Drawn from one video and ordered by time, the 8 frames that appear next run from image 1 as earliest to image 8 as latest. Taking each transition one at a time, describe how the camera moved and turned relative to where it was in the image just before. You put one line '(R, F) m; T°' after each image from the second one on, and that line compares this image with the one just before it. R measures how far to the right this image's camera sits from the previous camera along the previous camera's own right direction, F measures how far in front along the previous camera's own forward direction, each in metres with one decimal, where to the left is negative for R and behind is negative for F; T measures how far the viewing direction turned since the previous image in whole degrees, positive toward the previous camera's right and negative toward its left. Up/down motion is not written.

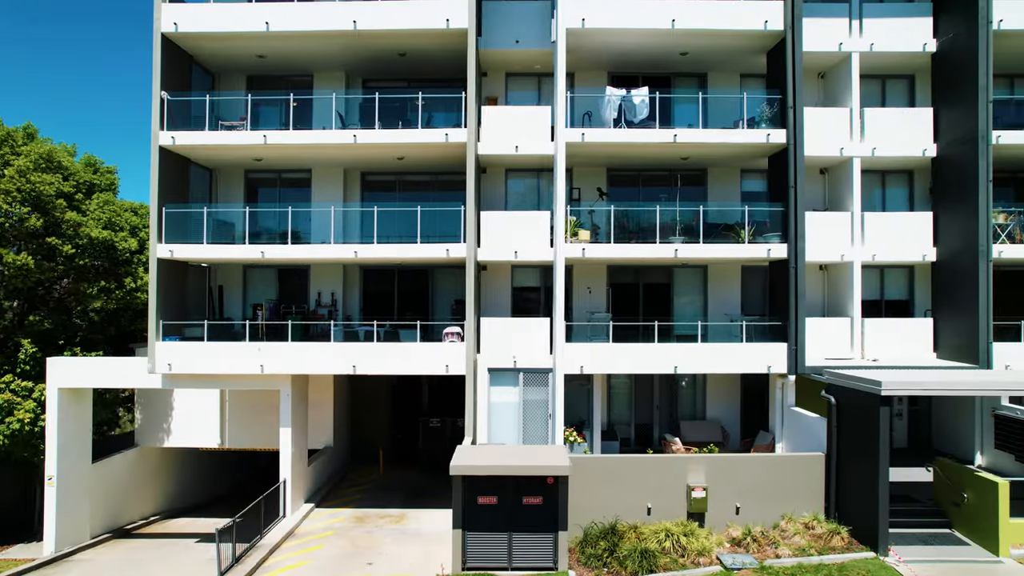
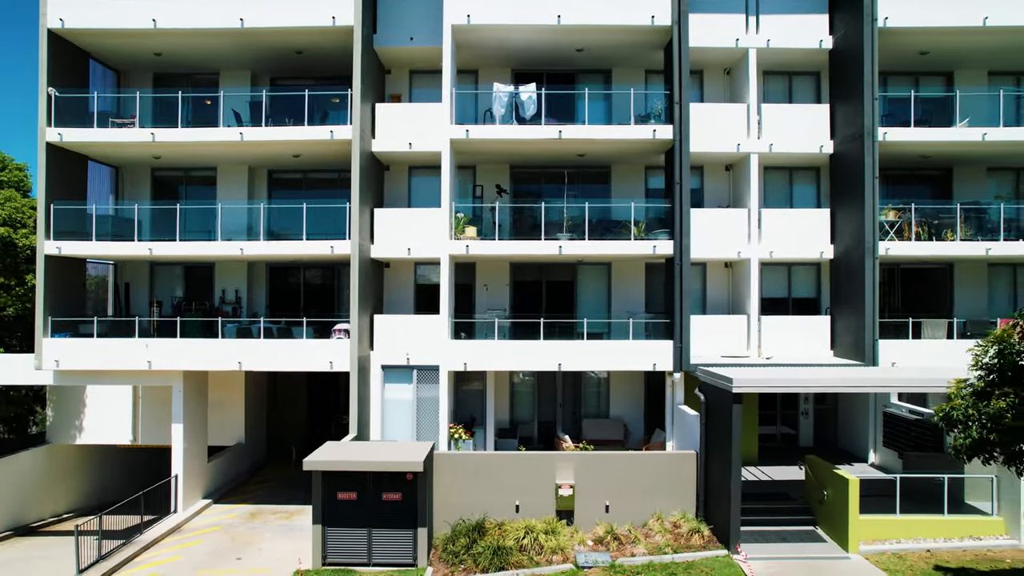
(+2.8, 0.0) m; 0°
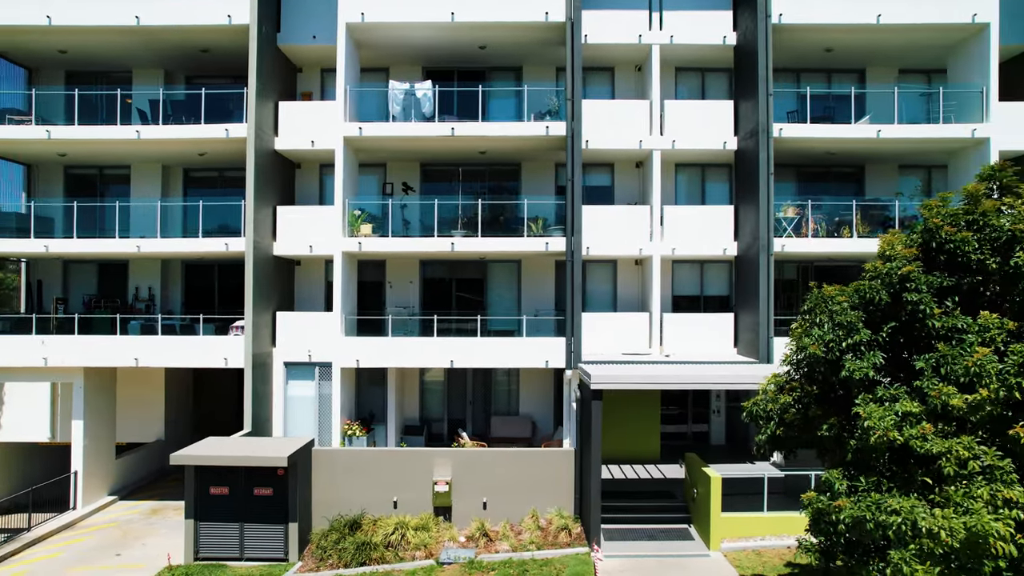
(+2.6, 0.0) m; 0°
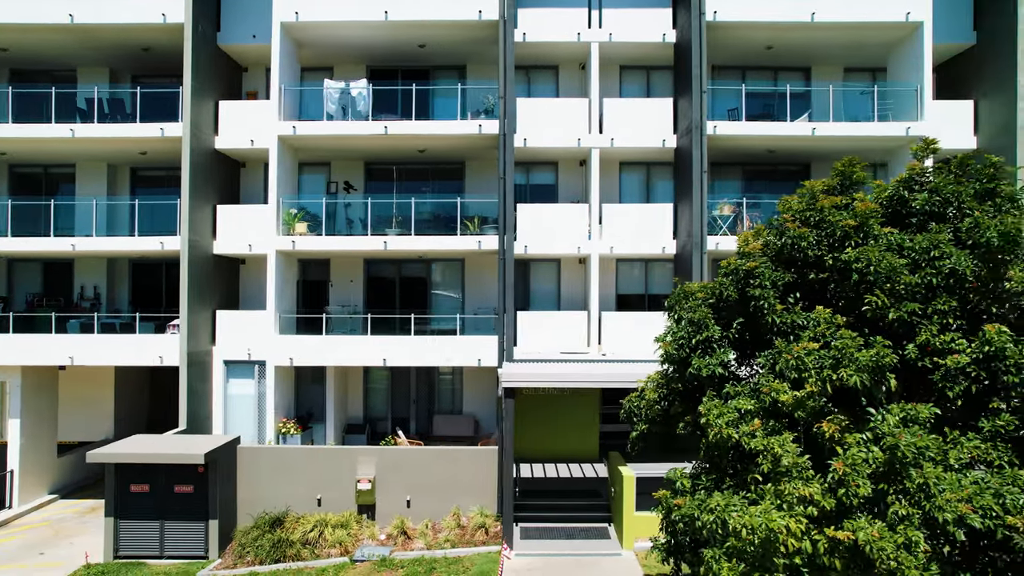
(+1.6, 0.0) m; 0°
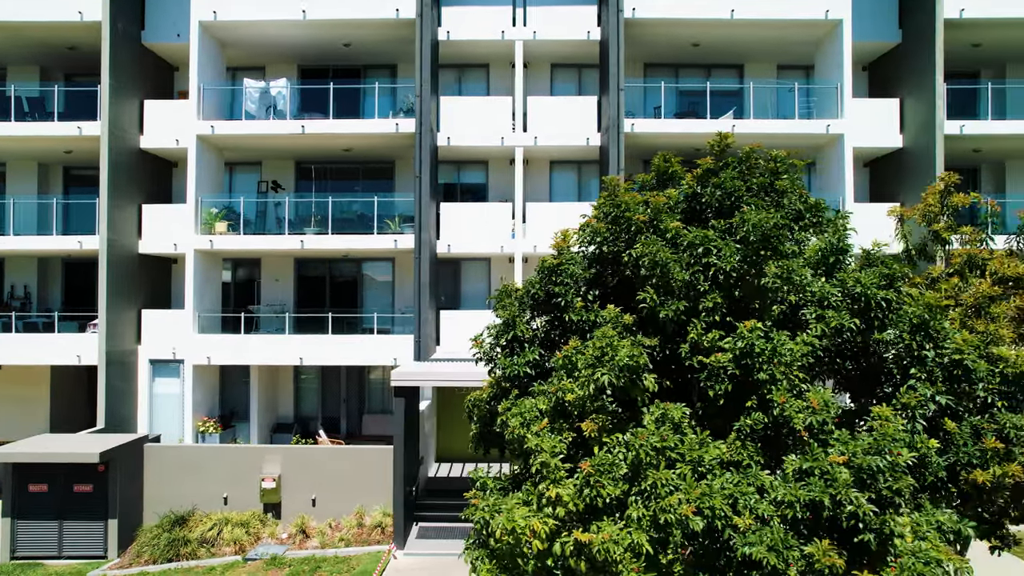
(+2.0, 0.0) m; 0°
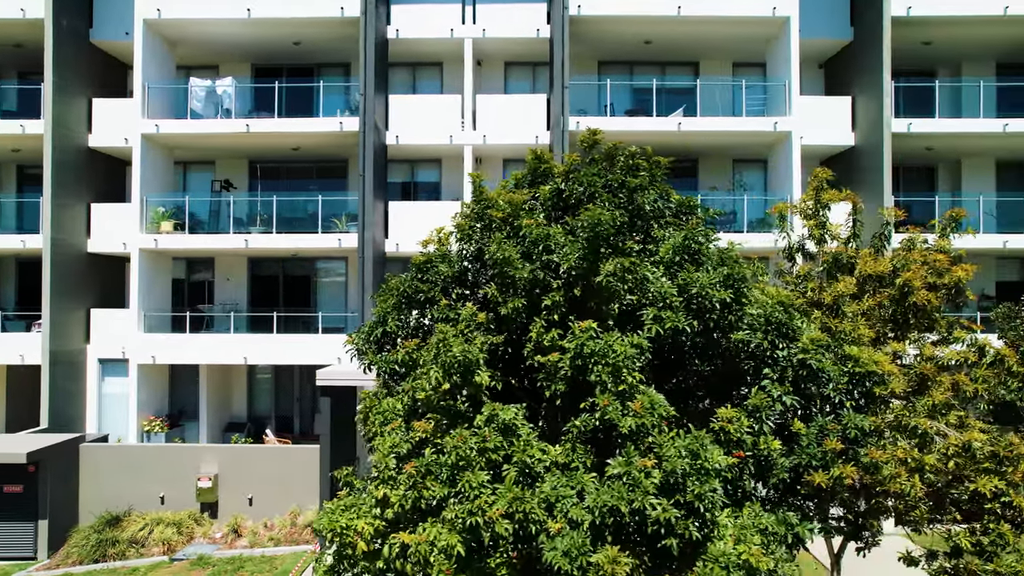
(+1.3, +0.1) m; 0°
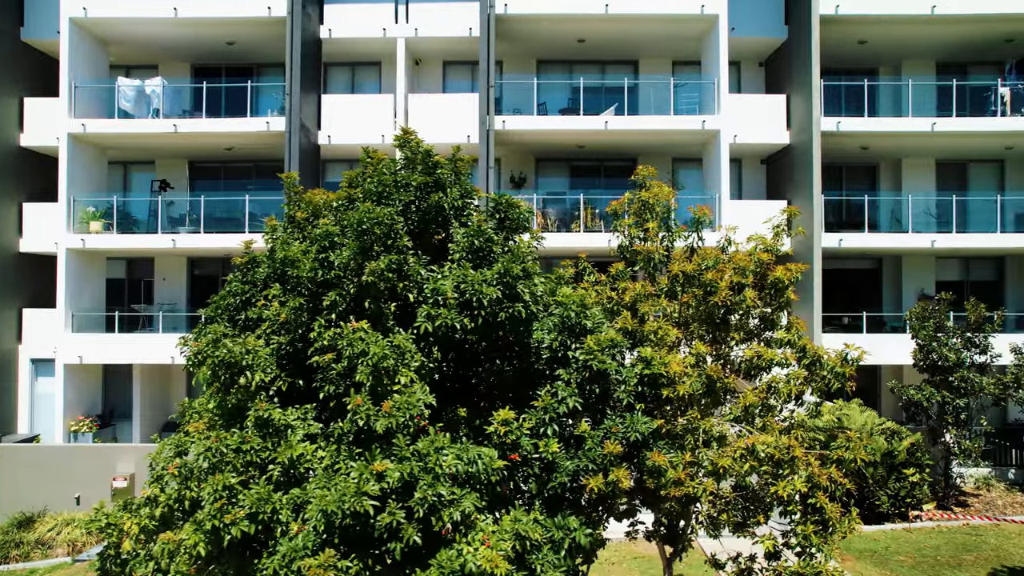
(+1.8, 0.0) m; 0°
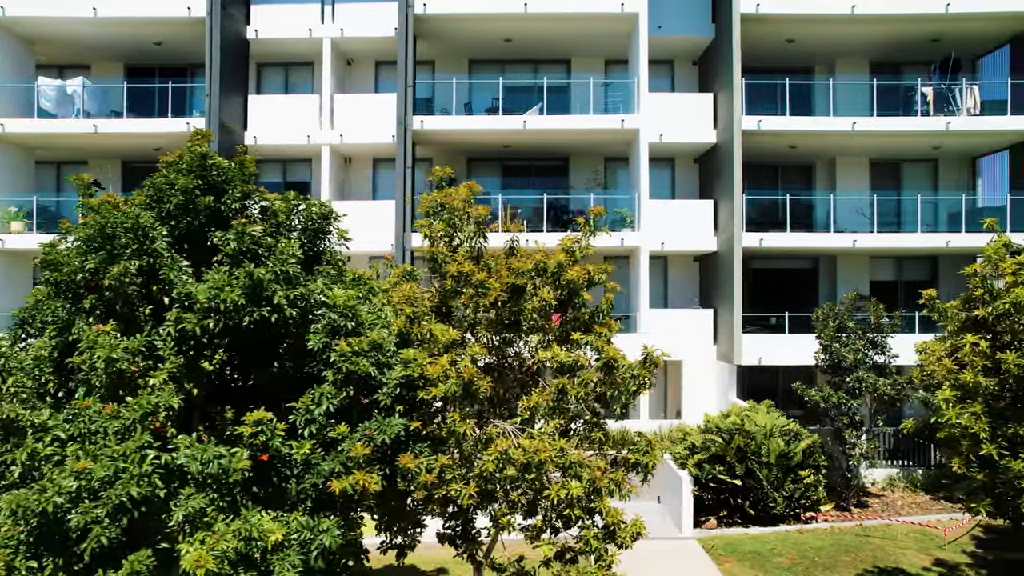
(+1.9, 0.0) m; 0°
